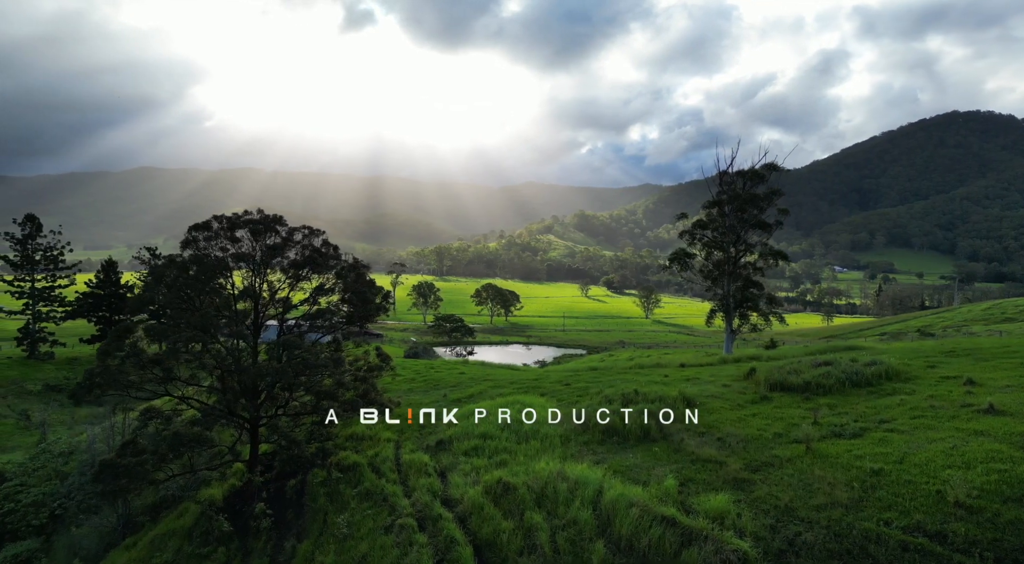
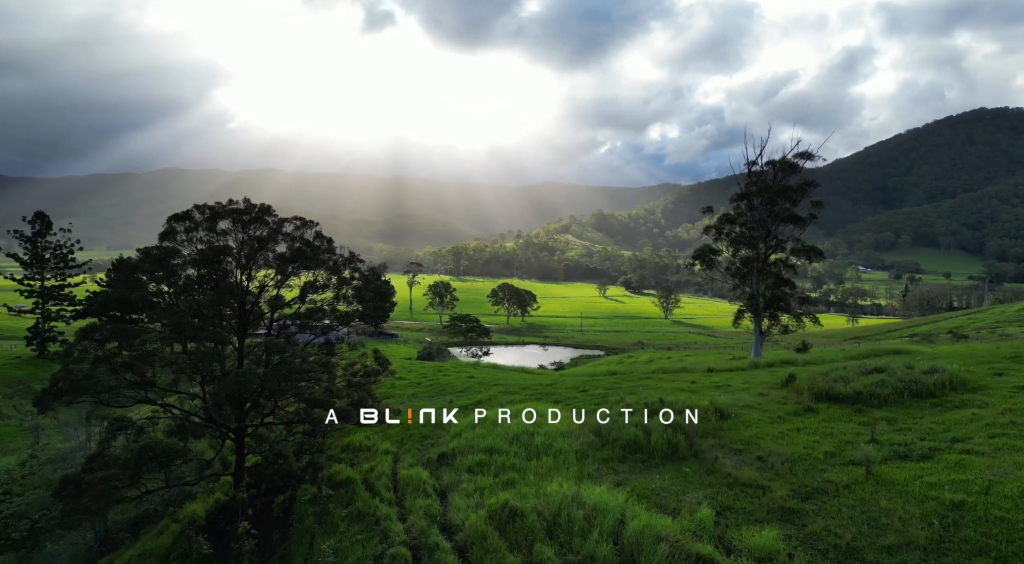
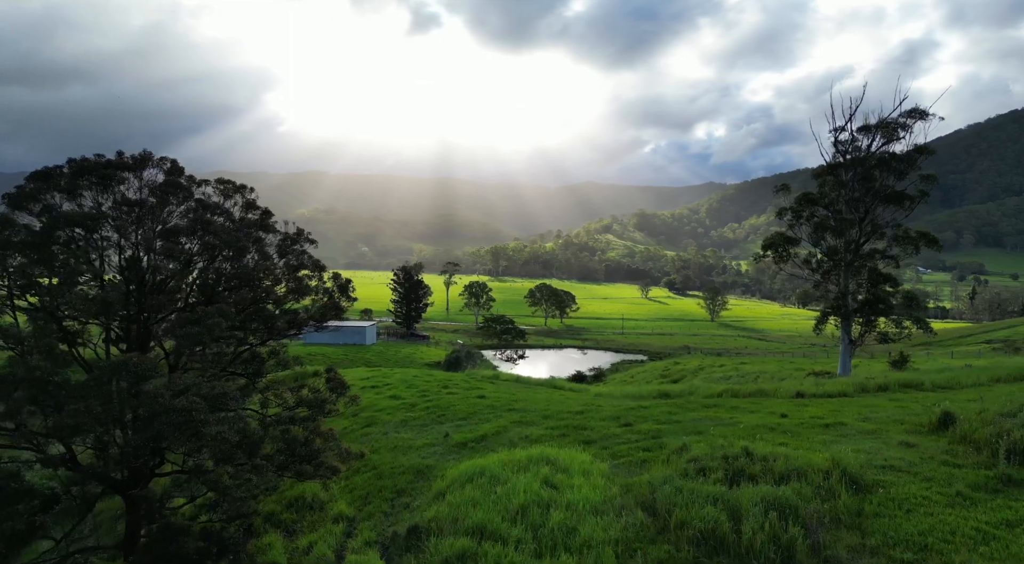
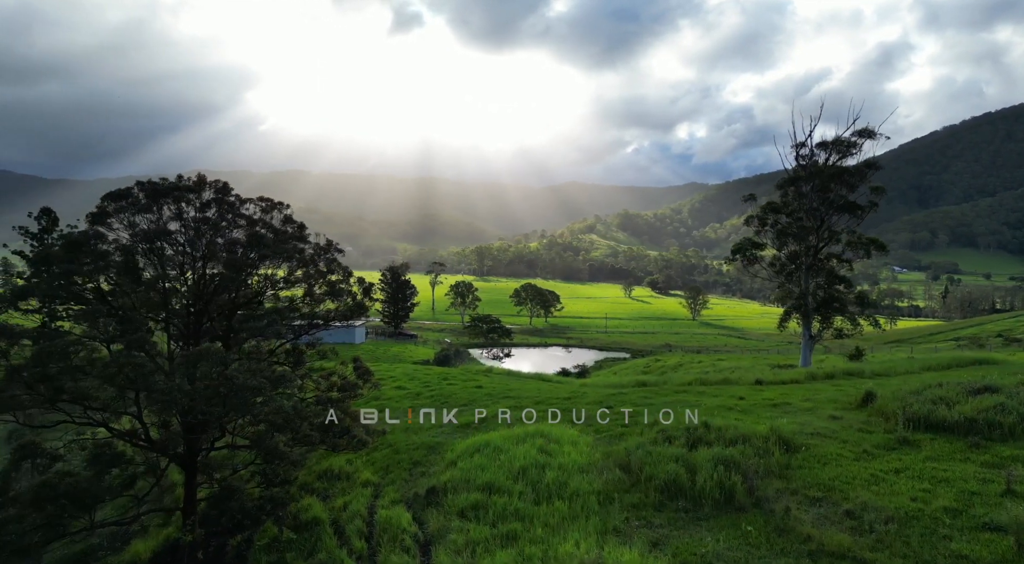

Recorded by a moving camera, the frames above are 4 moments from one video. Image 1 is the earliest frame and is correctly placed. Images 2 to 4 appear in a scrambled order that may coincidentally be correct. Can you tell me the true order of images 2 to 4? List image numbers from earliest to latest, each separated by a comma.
2, 4, 3
